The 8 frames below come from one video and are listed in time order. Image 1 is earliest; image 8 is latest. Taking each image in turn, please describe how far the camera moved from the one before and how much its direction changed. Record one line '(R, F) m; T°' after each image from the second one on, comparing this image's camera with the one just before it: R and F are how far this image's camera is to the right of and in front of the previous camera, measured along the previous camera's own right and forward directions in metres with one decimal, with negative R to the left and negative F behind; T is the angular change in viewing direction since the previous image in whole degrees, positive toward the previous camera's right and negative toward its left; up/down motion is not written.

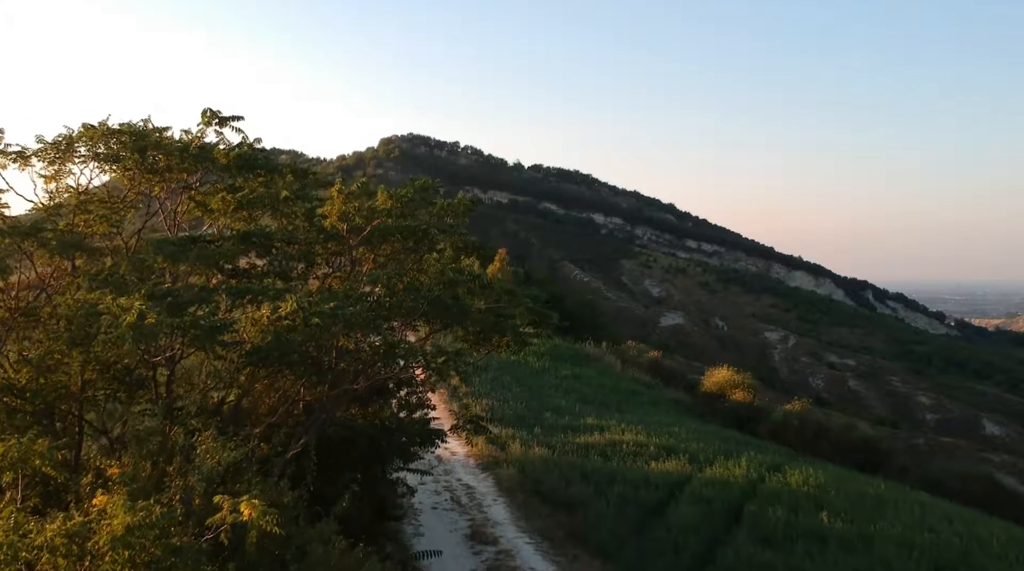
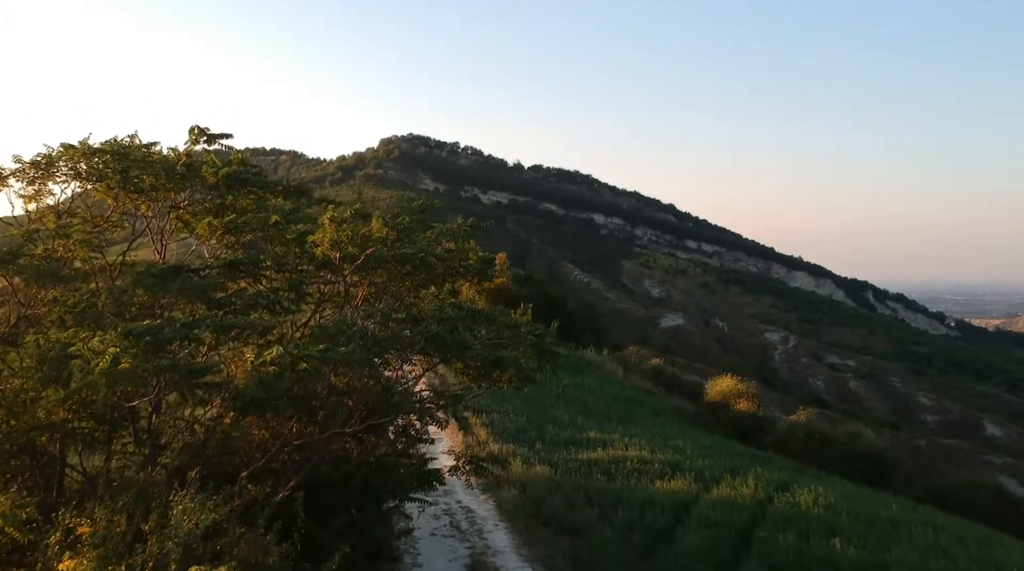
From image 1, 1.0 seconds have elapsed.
(0.0, +0.3) m; 0°
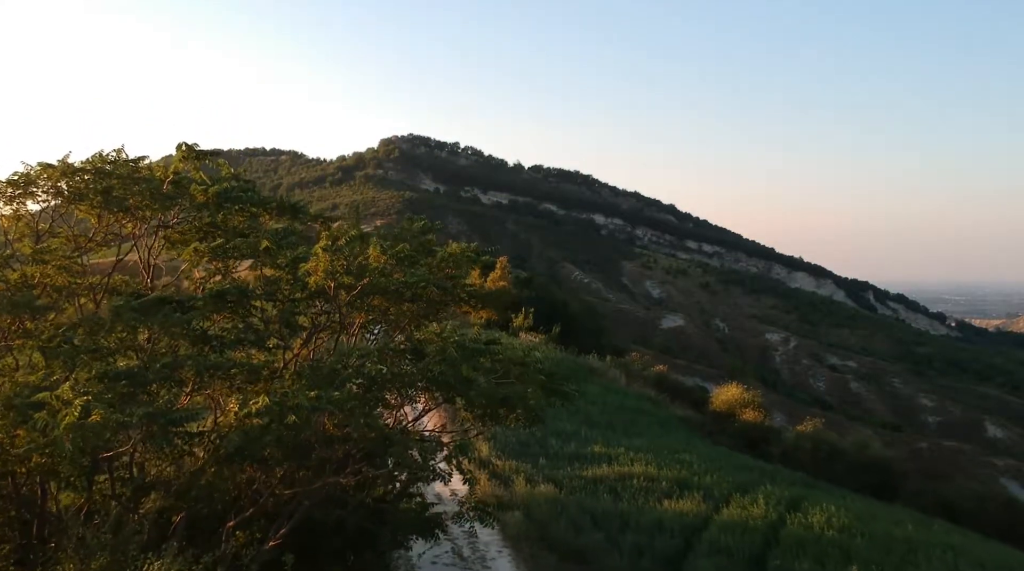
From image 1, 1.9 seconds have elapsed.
(0.0, +0.4) m; 0°
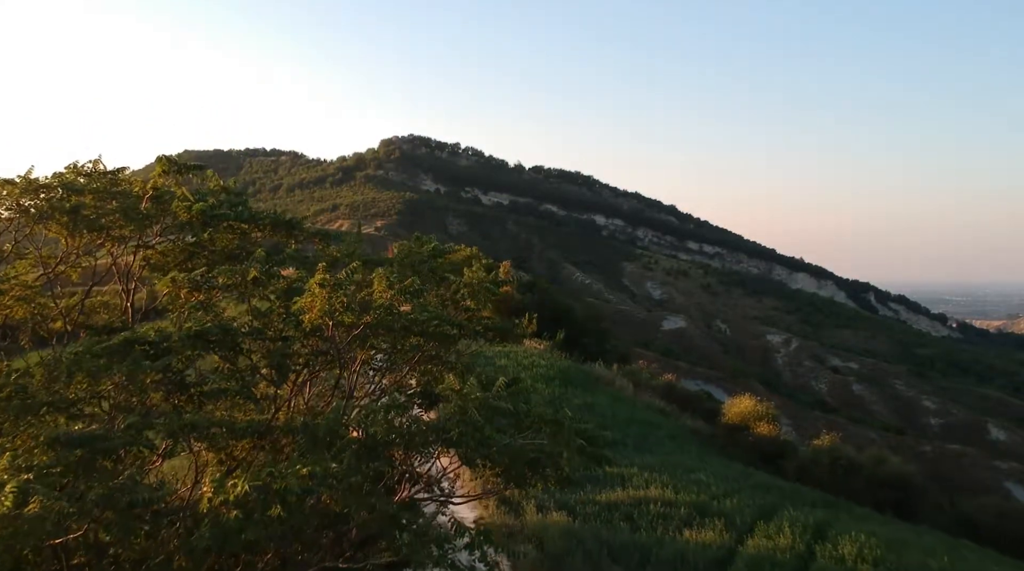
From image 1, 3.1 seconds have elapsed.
(-0.1, +0.7) m; 0°
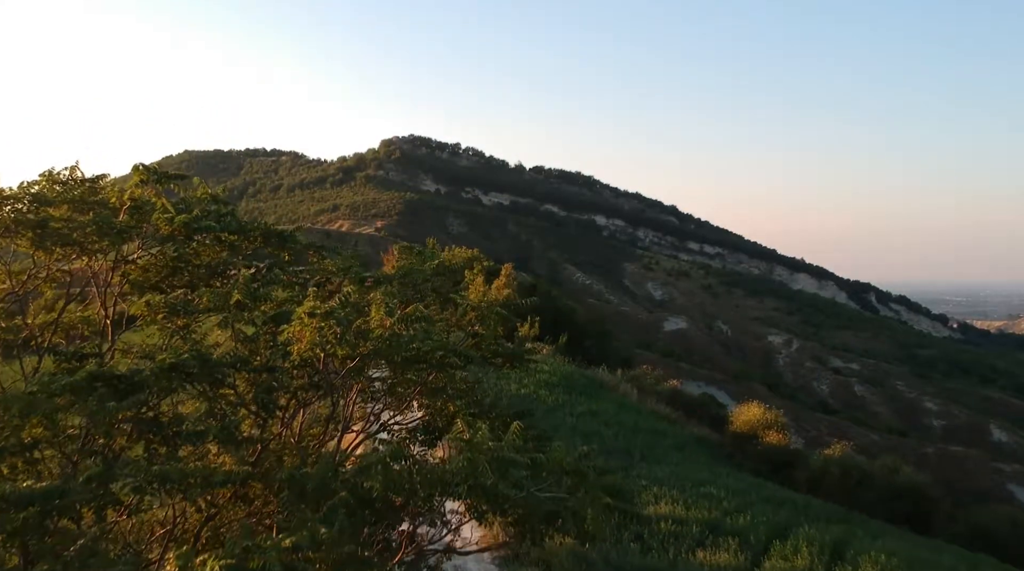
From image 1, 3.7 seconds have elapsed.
(-0.1, +0.5) m; 0°
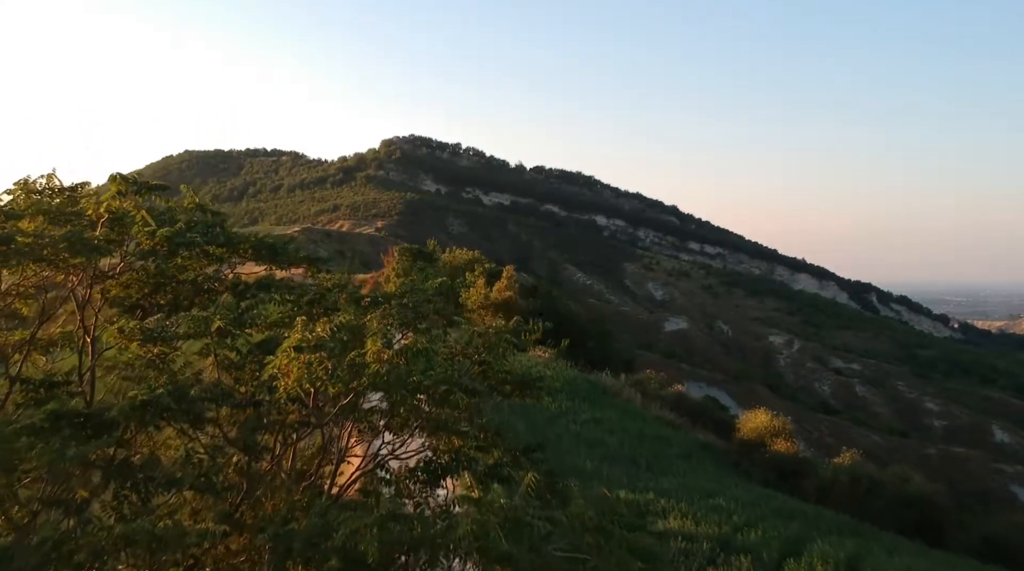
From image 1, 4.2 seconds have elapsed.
(0.0, +0.4) m; 0°
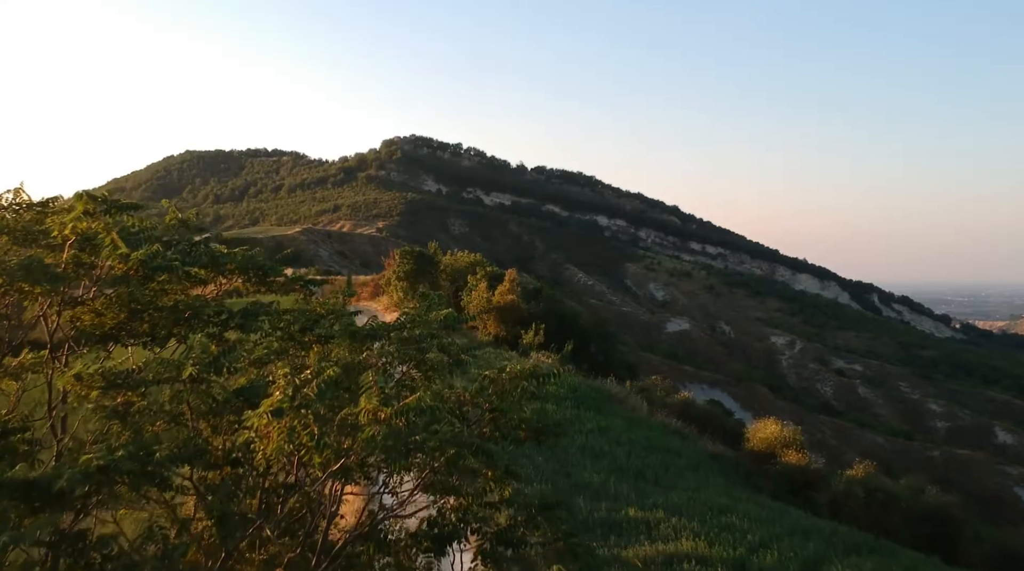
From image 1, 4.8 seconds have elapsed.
(-0.1, +0.5) m; 0°
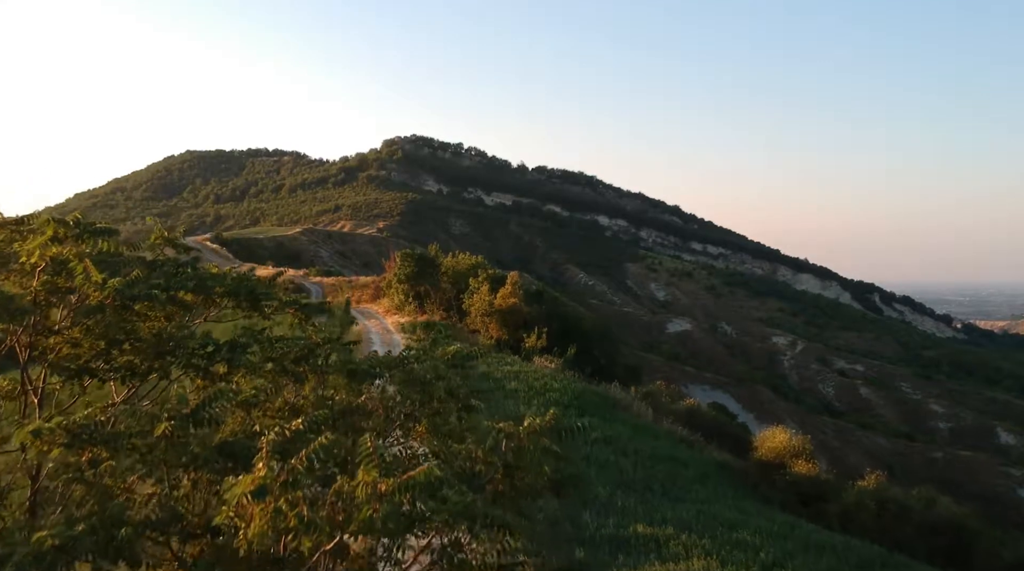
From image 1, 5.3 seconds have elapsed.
(-0.1, +0.4) m; 0°
